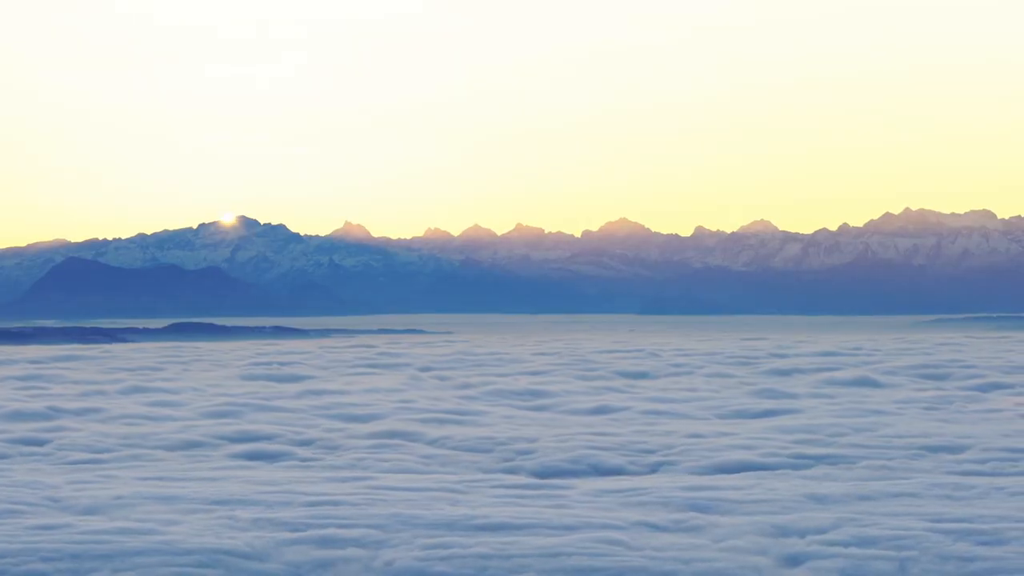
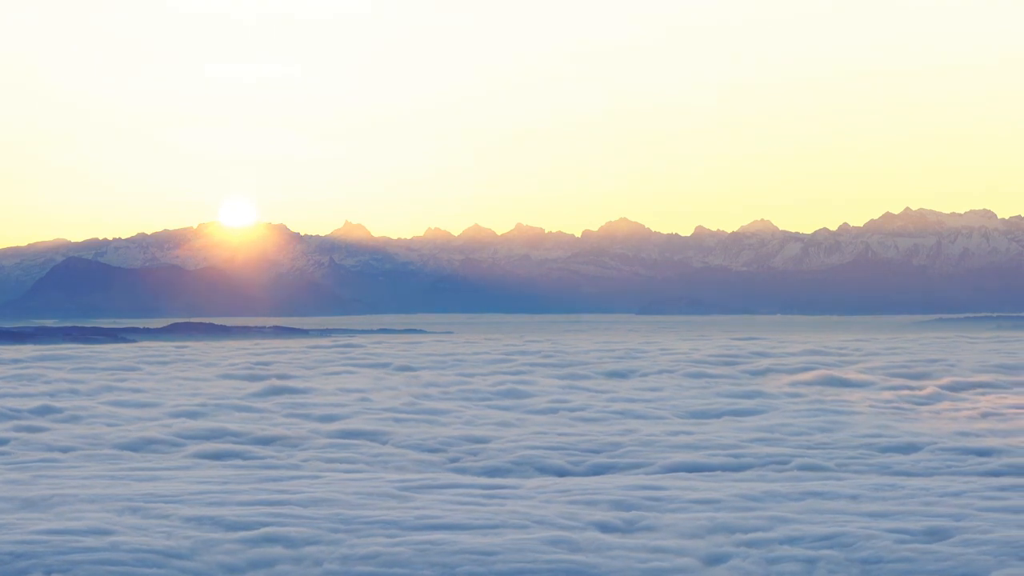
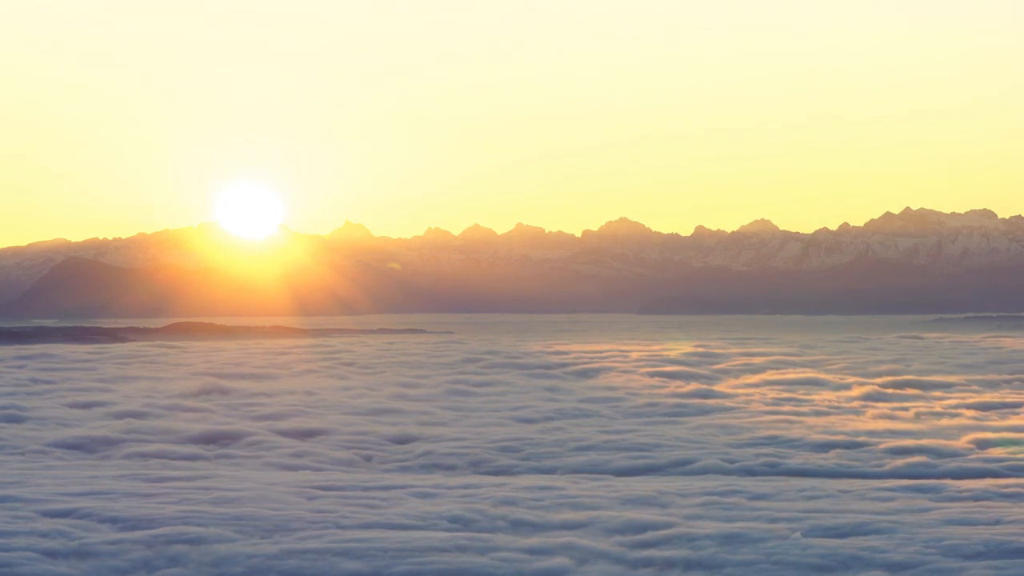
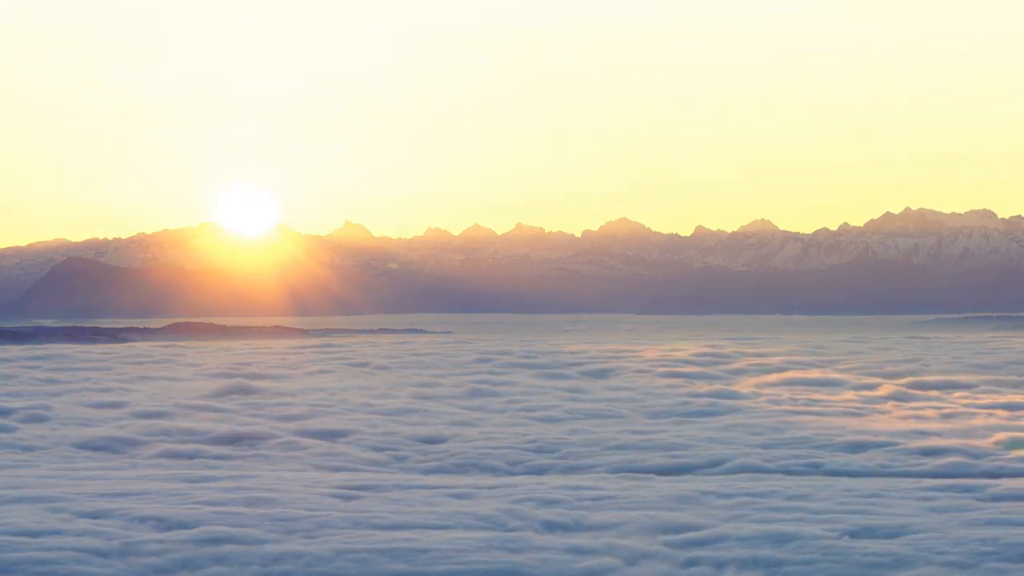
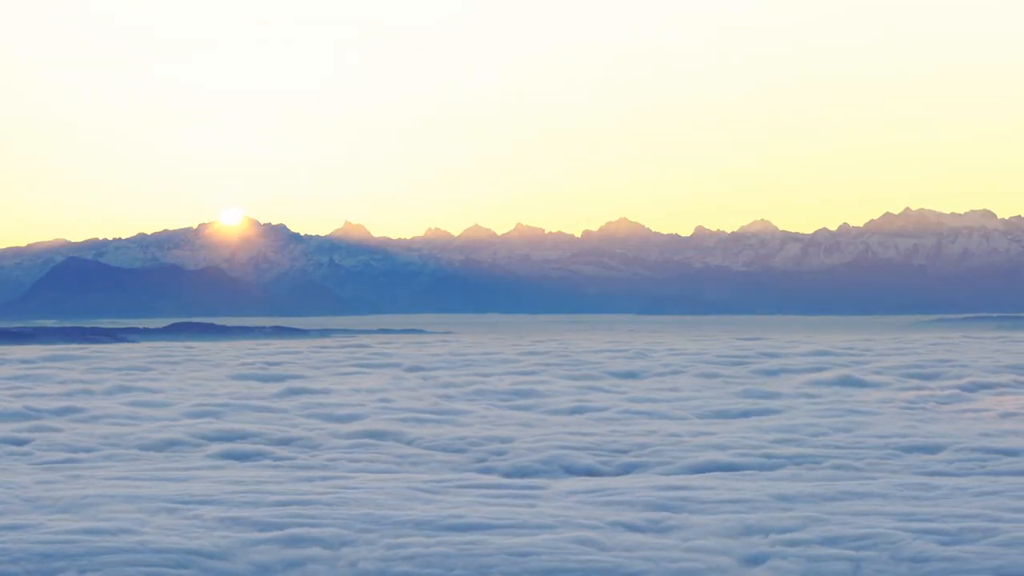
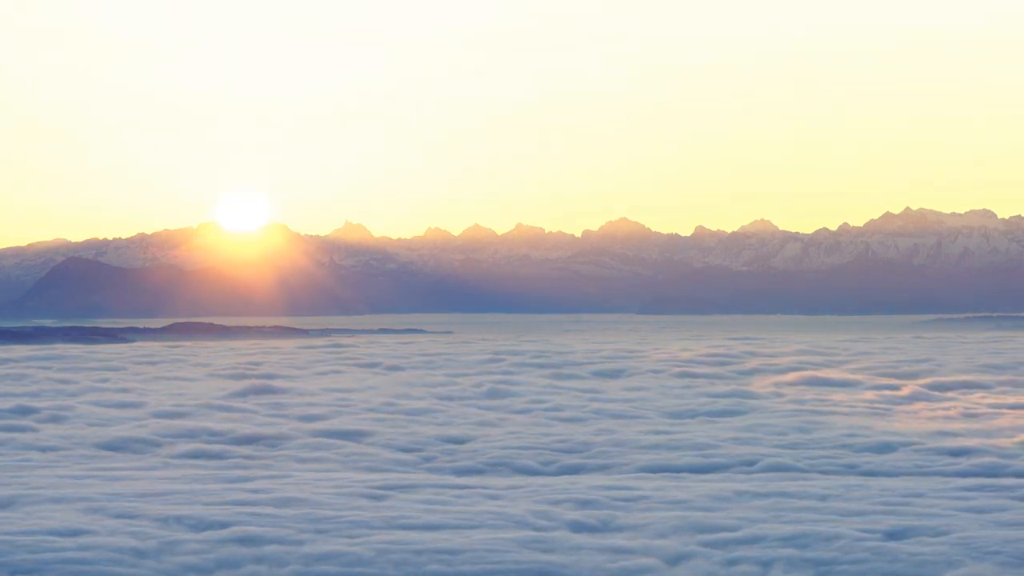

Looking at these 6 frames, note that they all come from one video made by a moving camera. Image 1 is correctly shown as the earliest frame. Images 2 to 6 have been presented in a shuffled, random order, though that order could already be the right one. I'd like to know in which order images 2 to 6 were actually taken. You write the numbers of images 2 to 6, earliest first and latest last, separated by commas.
5, 2, 6, 4, 3
